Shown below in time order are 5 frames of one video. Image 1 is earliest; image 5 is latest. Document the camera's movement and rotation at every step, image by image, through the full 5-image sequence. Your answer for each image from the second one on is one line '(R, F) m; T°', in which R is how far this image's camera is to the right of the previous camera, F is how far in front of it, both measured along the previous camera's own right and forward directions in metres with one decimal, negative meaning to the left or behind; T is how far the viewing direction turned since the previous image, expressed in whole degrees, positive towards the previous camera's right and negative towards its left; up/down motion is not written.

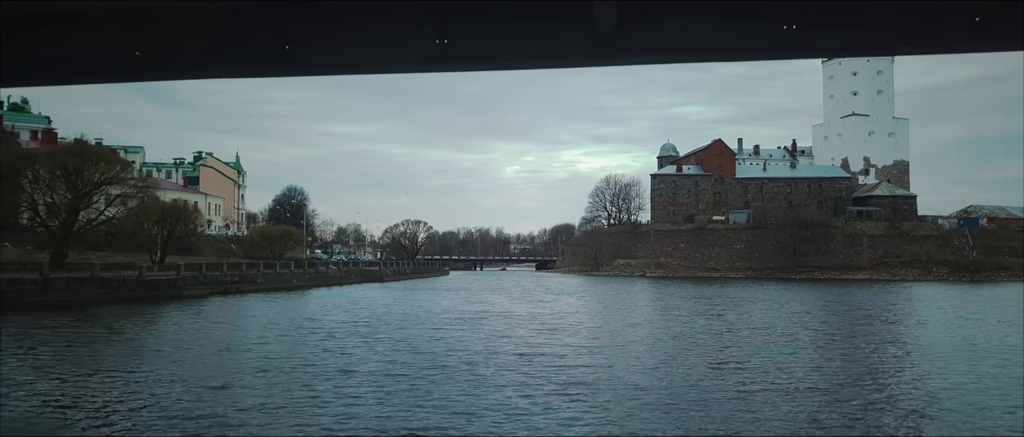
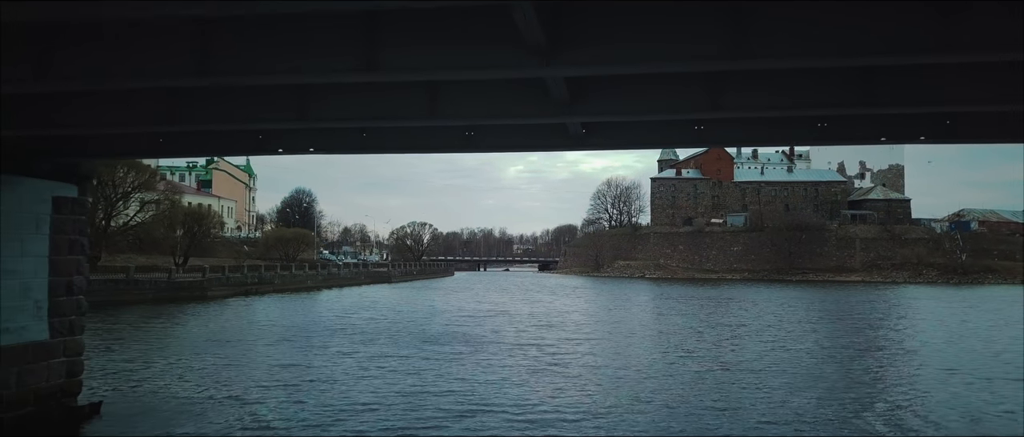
(0.0, -3.0) m; 0°
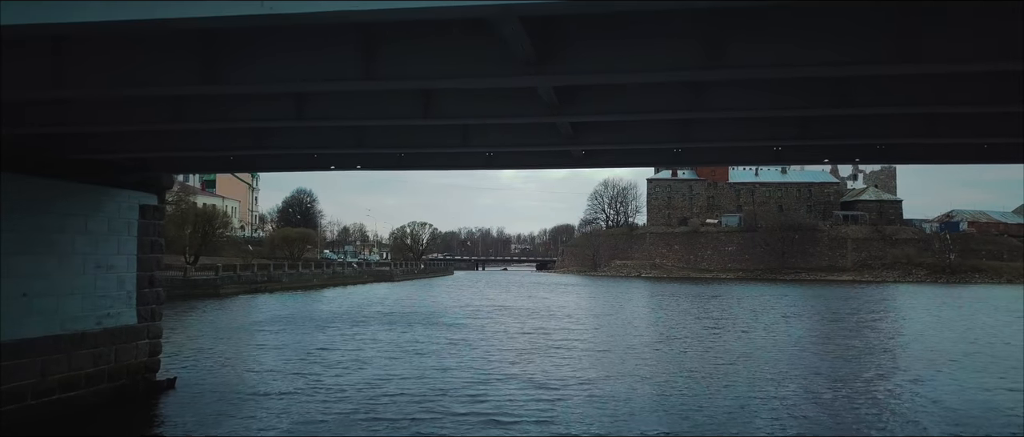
(-0.2, -1.9) m; 0°
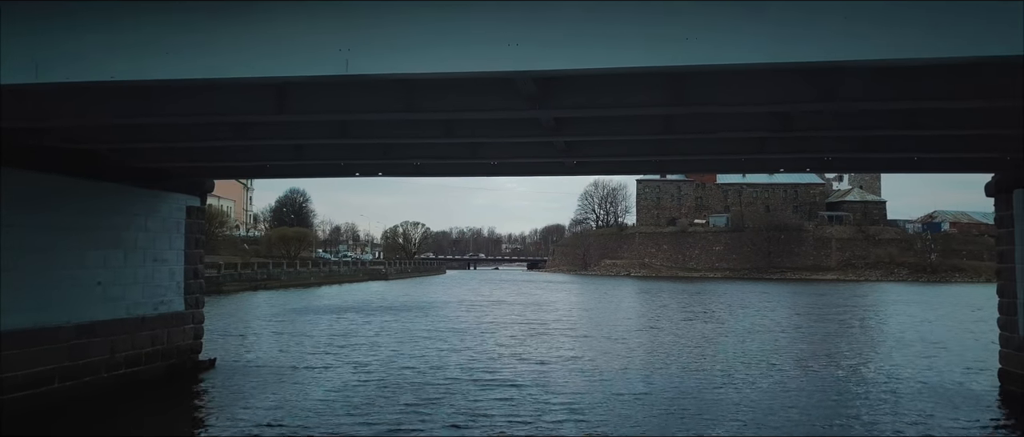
(-0.2, -1.7) m; +1°
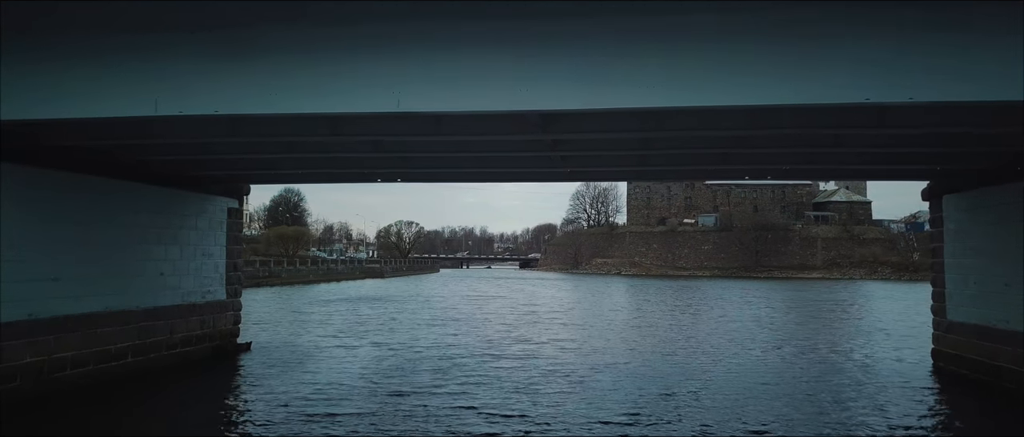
(-0.2, -1.9) m; +1°
